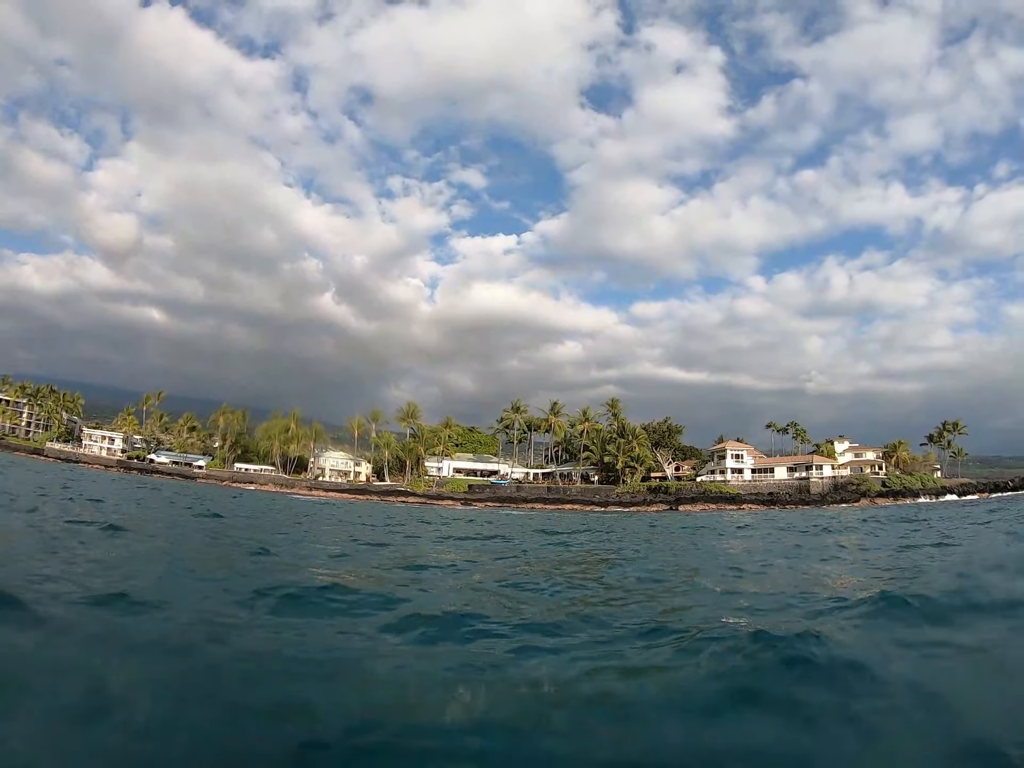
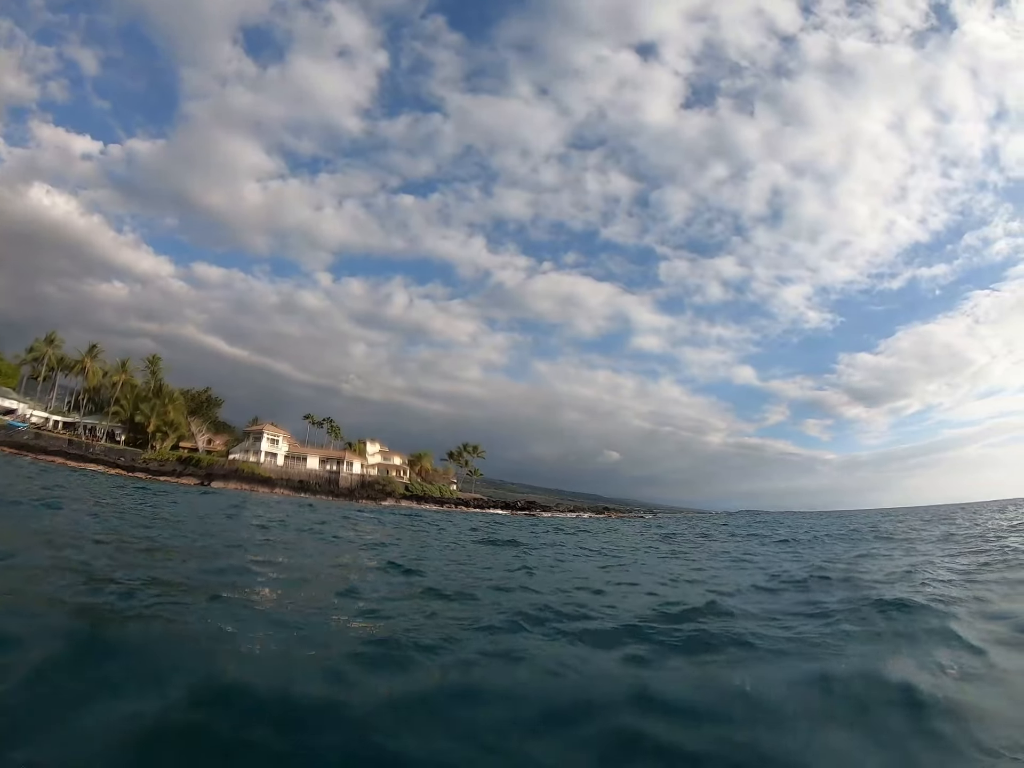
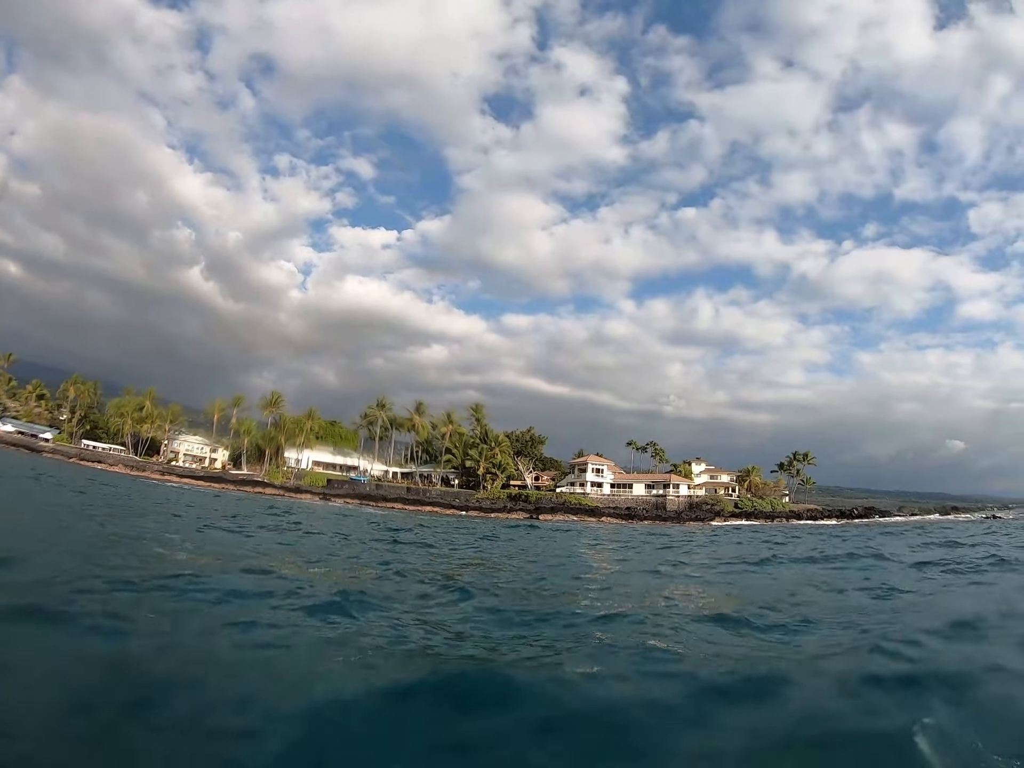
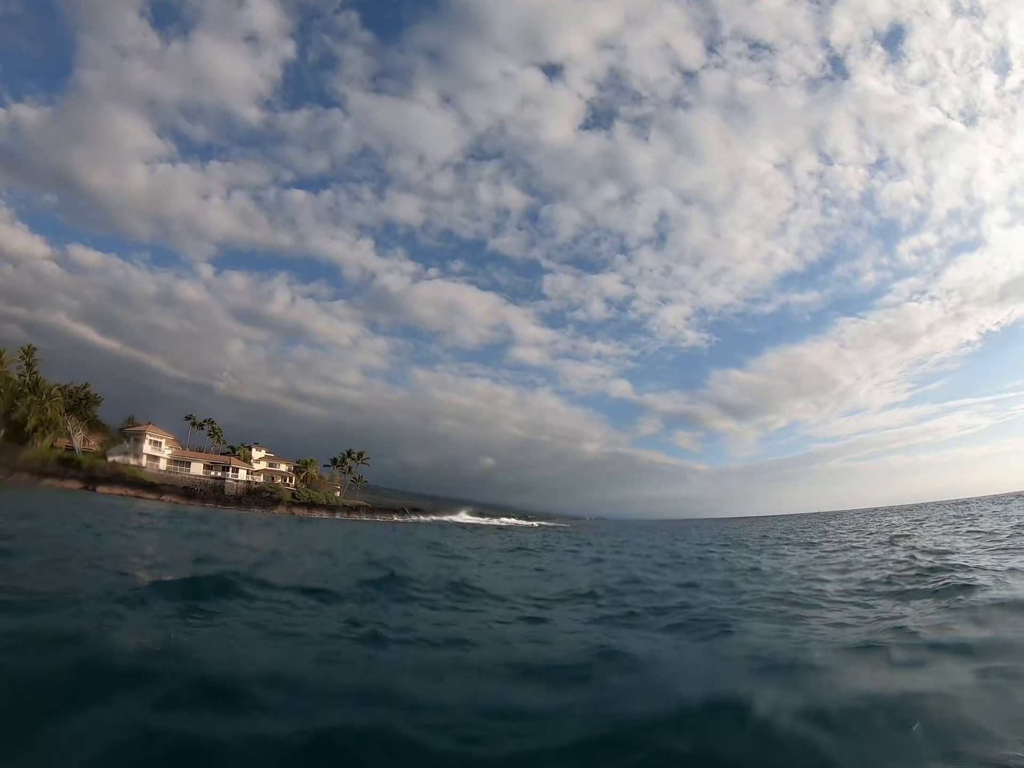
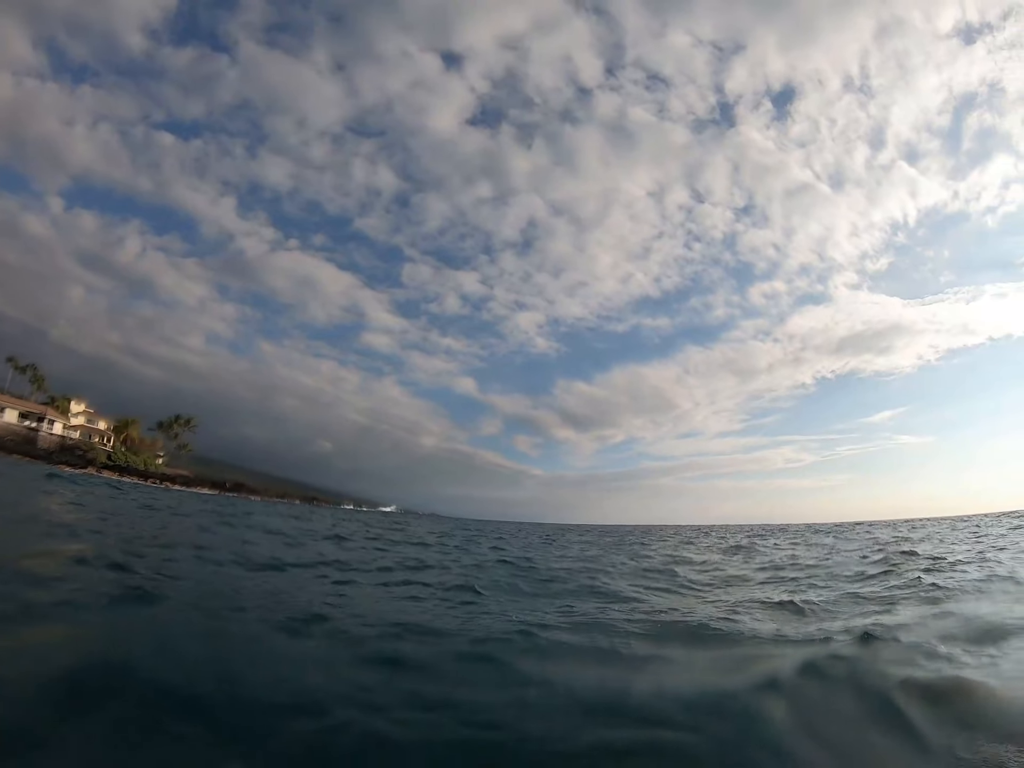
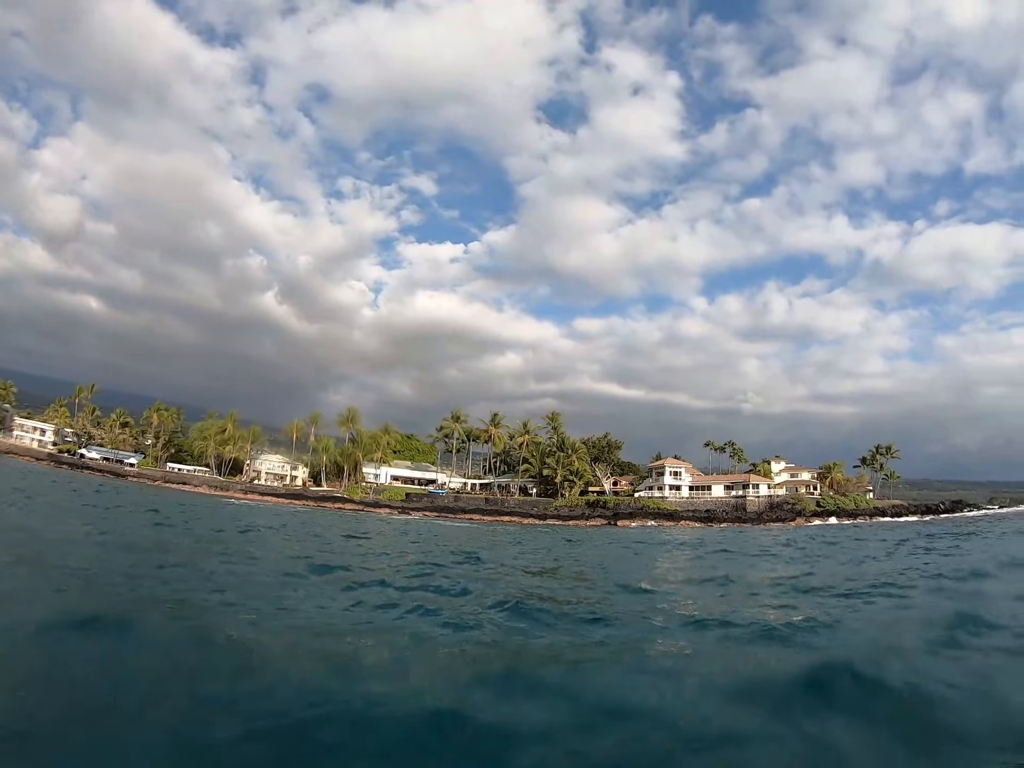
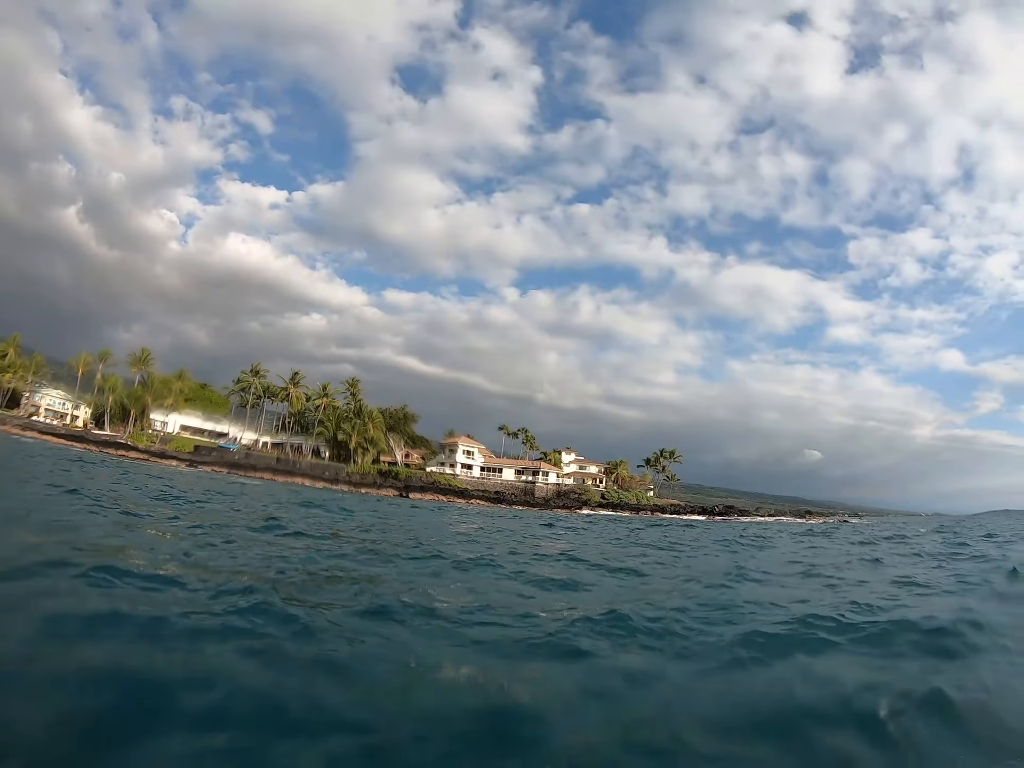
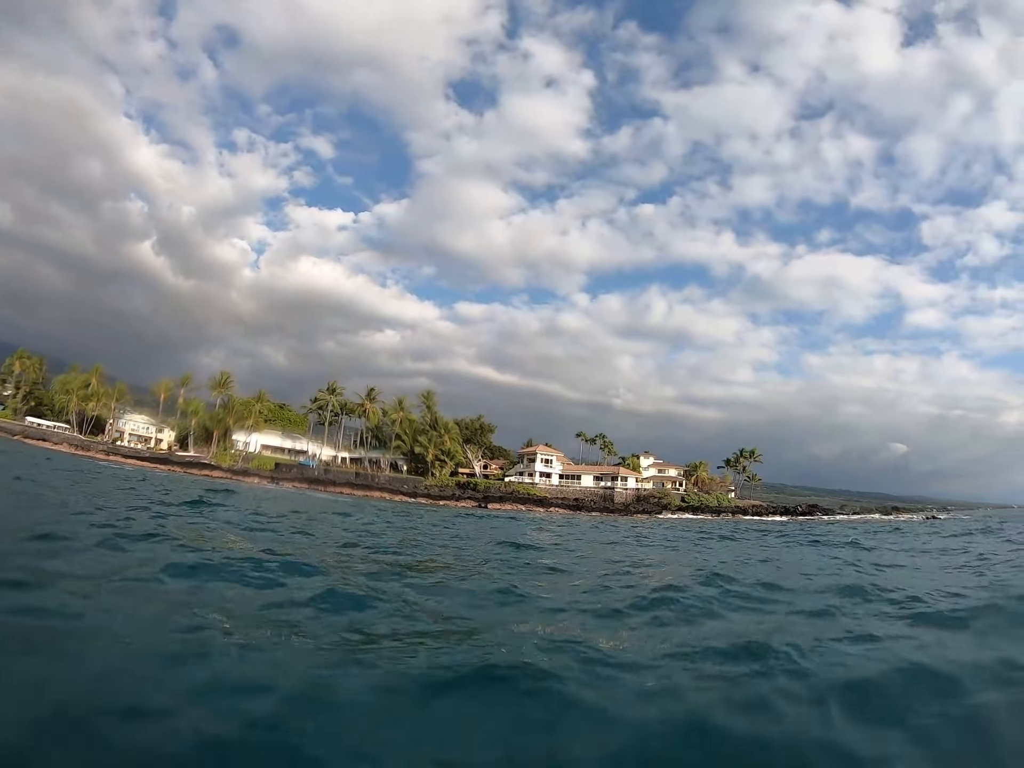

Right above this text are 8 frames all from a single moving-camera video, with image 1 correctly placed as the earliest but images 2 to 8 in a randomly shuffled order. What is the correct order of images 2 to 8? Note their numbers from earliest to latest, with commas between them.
6, 3, 8, 7, 2, 5, 4
